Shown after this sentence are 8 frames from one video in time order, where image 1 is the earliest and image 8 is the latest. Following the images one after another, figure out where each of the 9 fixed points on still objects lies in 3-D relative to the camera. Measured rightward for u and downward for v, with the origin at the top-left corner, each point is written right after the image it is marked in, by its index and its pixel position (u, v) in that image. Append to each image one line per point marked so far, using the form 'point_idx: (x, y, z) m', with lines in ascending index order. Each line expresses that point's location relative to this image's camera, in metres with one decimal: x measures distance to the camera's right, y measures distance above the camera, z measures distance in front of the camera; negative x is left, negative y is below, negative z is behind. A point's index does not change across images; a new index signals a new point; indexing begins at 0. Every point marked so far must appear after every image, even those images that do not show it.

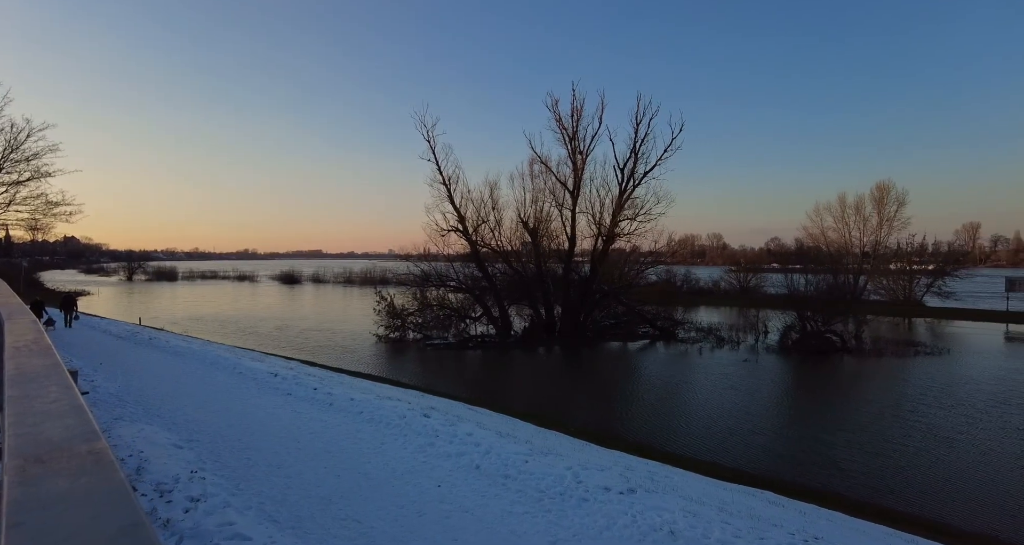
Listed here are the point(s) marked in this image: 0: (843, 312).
0: (+12.9, -1.5, +19.3) m
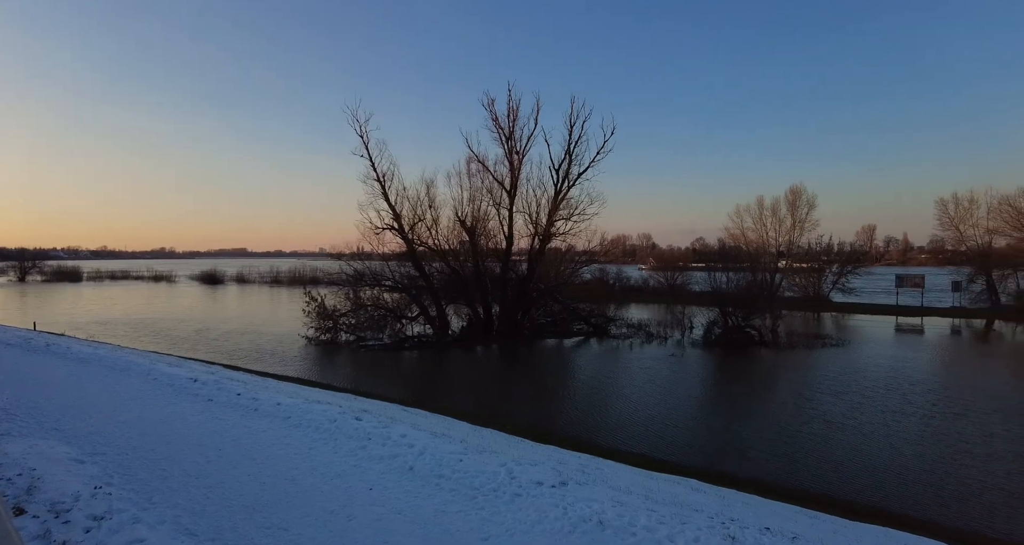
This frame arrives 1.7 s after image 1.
0: (+10.3, -1.5, +20.7) m
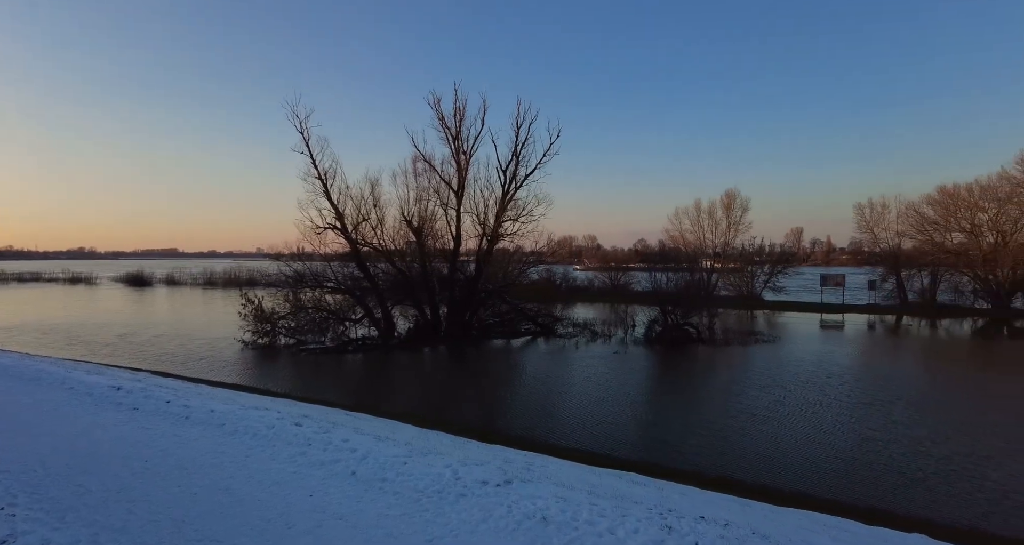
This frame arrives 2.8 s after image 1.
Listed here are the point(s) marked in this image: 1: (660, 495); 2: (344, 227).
0: (+8.1, -1.5, +21.6) m
1: (+3.2, -4.6, +10.2) m
2: (-6.7, +1.8, +19.4) m
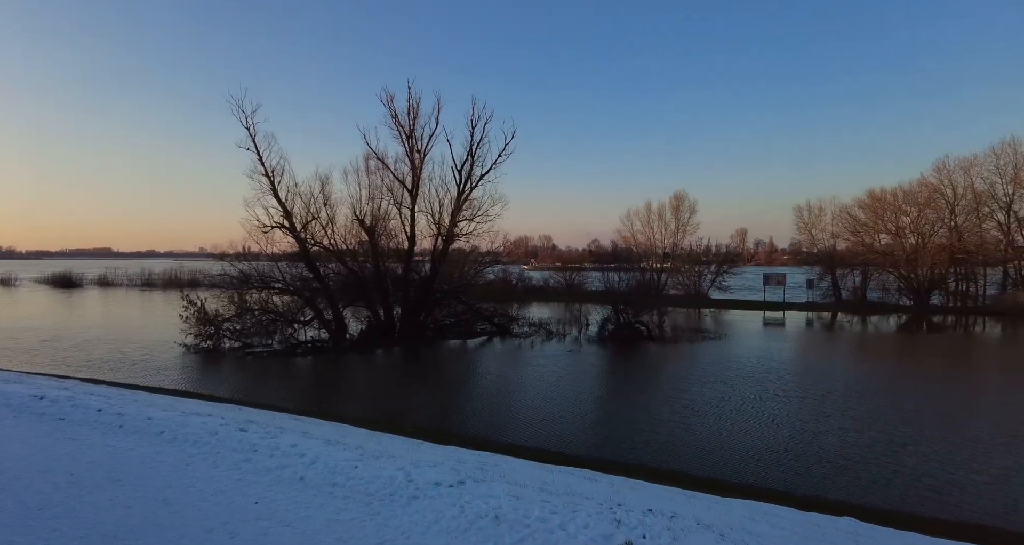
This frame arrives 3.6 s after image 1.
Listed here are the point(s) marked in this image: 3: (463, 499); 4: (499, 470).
0: (+6.1, -1.4, +22.2) m
1: (+2.1, -4.6, +10.4) m
2: (-8.5, +1.8, +18.8) m
3: (-0.9, -4.5, +9.8) m
4: (-0.3, -4.6, +11.5) m
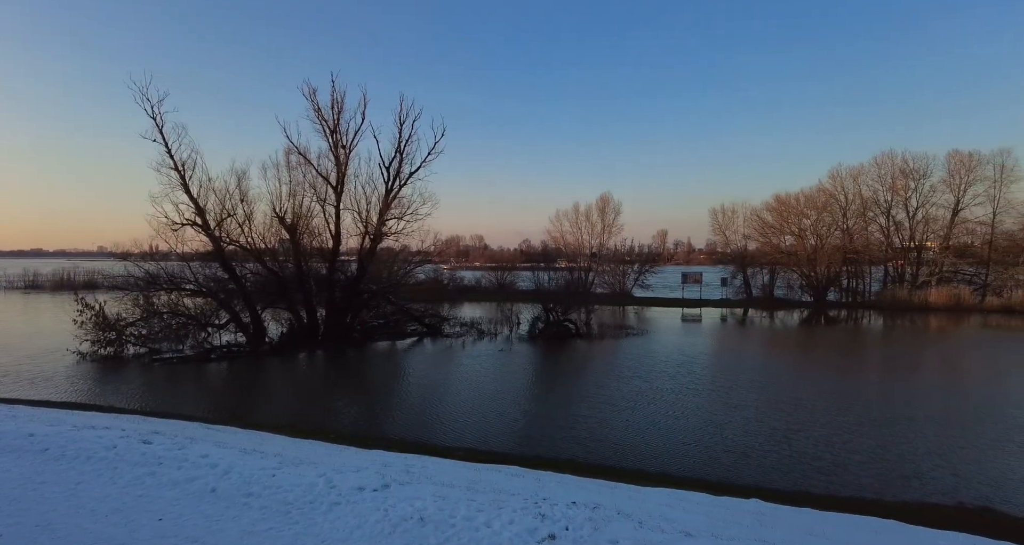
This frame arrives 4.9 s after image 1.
0: (+3.0, -1.4, +22.8) m
1: (+0.5, -4.6, +10.7) m
2: (-11.1, +1.8, +17.7) m
3: (-2.5, -4.5, +9.6) m
4: (-2.0, -4.6, +11.4) m
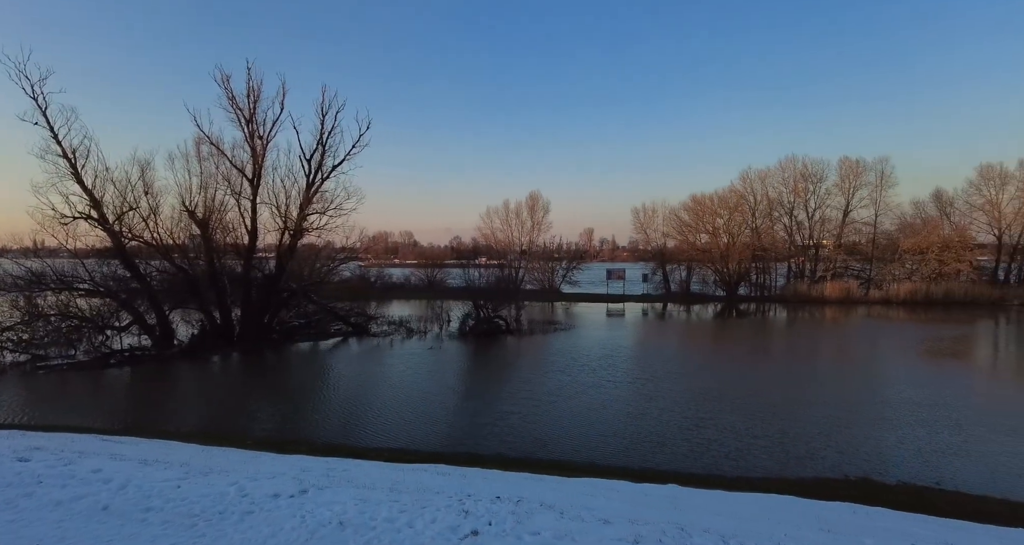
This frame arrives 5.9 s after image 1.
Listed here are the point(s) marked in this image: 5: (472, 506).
0: (-0.1, -1.3, +23.0) m
1: (-1.2, -4.5, +10.6) m
2: (-13.6, +1.9, +16.3) m
3: (-4.1, -4.5, +9.3) m
4: (-3.8, -4.6, +11.1) m
5: (-0.9, -4.6, +9.6) m
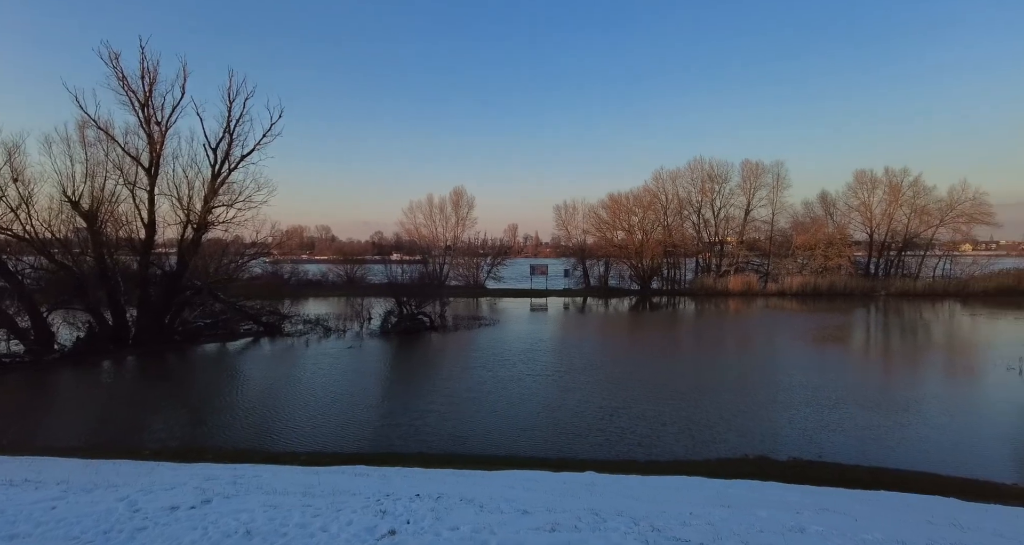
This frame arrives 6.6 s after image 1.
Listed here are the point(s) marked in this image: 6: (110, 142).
0: (-3.6, -1.1, +22.7) m
1: (-3.0, -4.4, +10.4) m
2: (-16.0, +1.9, +14.2) m
3: (-5.6, -4.4, +8.6) m
4: (-5.6, -4.5, +10.5) m
5: (-2.5, -4.5, +9.4) m
6: (-13.7, +4.5, +16.8) m
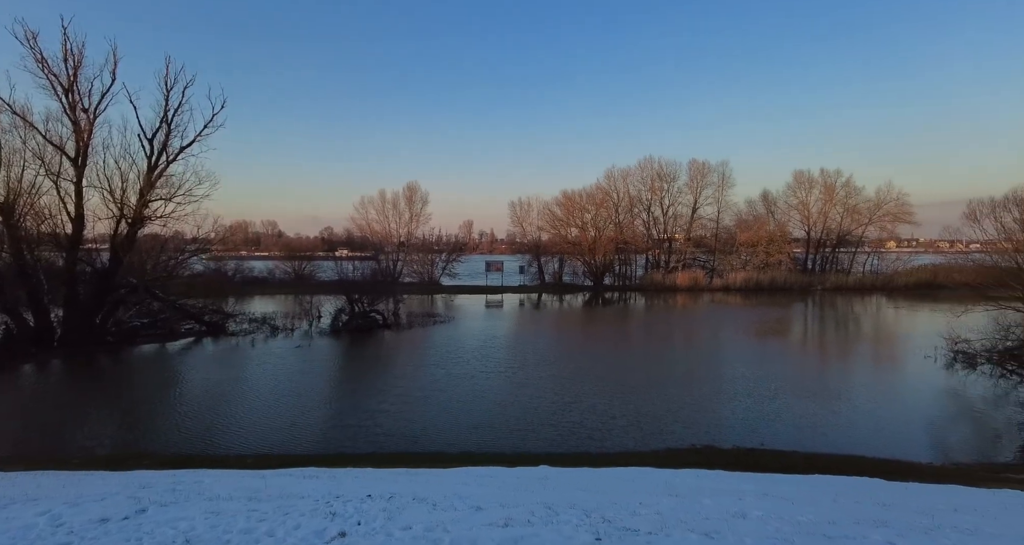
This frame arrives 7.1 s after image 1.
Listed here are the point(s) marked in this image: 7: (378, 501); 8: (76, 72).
0: (-5.6, -0.9, +22.3) m
1: (-4.0, -4.4, +10.1) m
2: (-17.3, +2.0, +12.8) m
3: (-6.5, -4.4, +8.1) m
4: (-6.6, -4.4, +10.0) m
5: (-3.4, -4.4, +9.1) m
6: (-15.2, +4.6, +15.5) m
7: (-2.8, -4.4, +9.3) m
8: (-13.7, +6.3, +15.5) m
